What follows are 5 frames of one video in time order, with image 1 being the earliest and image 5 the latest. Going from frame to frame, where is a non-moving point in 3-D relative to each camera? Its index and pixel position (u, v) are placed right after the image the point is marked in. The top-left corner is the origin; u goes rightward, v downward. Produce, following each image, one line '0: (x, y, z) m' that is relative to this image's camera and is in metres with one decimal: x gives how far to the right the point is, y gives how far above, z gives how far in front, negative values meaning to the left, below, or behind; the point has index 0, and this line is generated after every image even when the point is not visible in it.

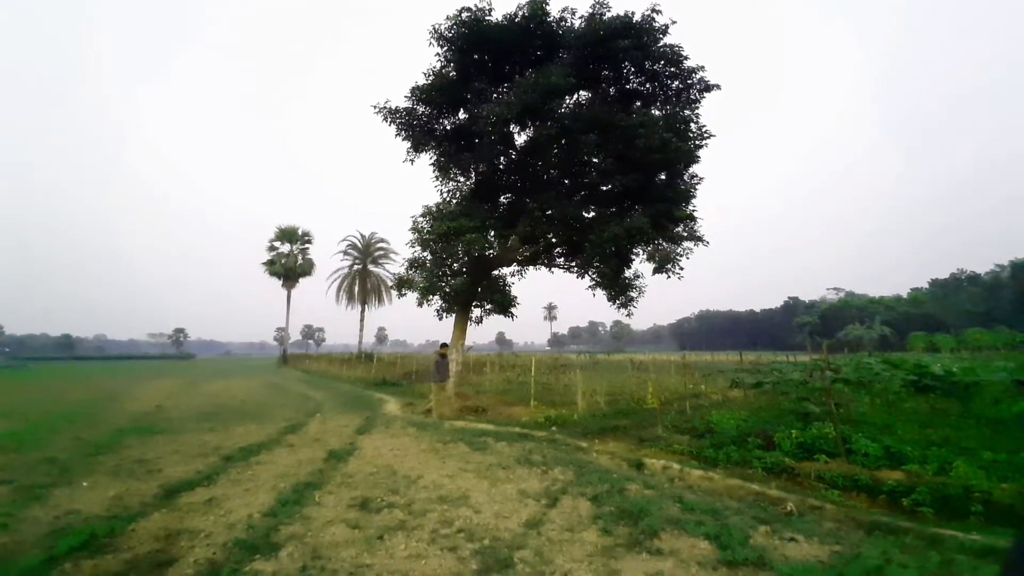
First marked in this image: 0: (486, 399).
0: (-0.7, -2.8, +15.4) m
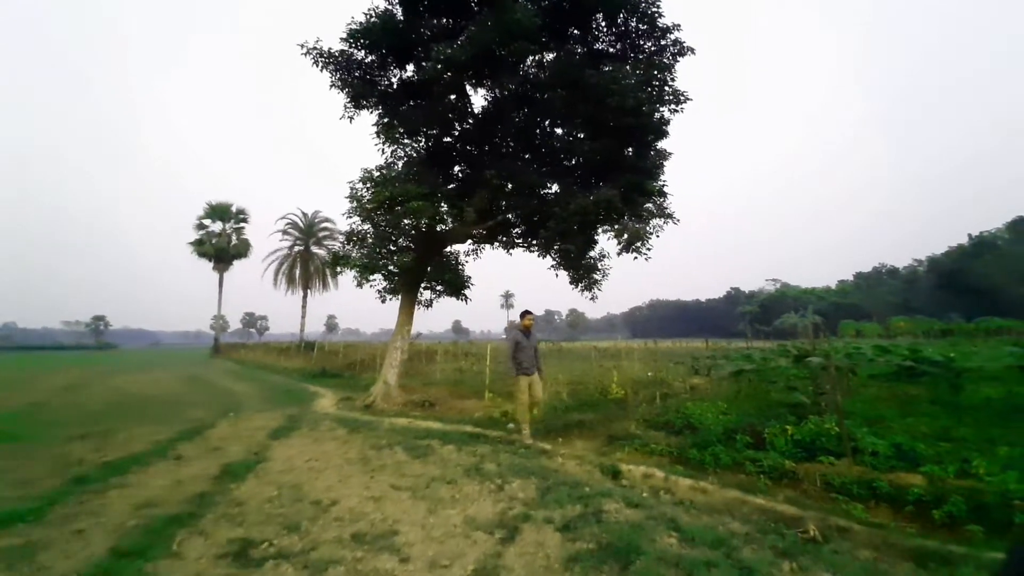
0: (-1.7, -2.3, +13.7) m
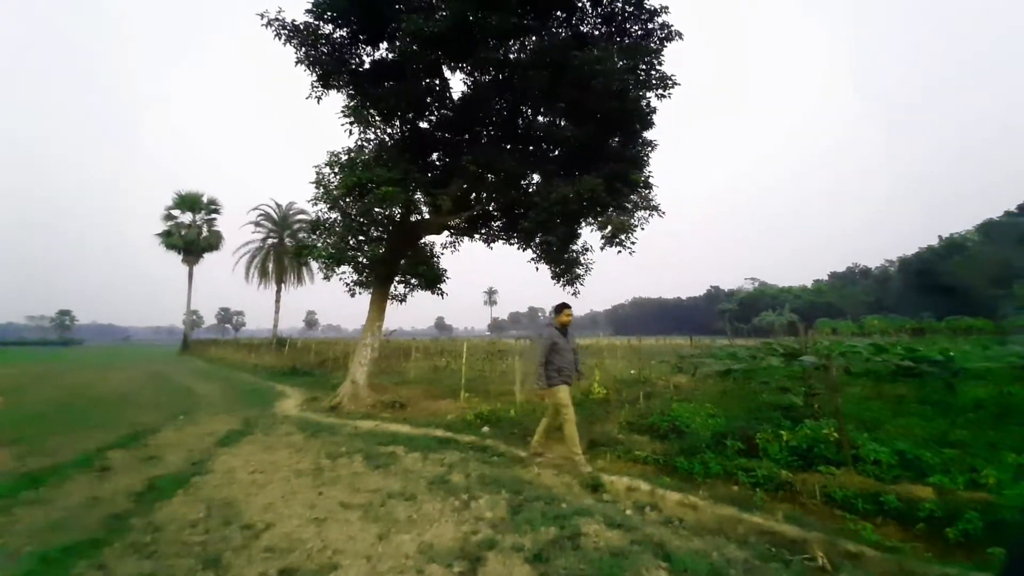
0: (-2.2, -2.2, +12.9) m
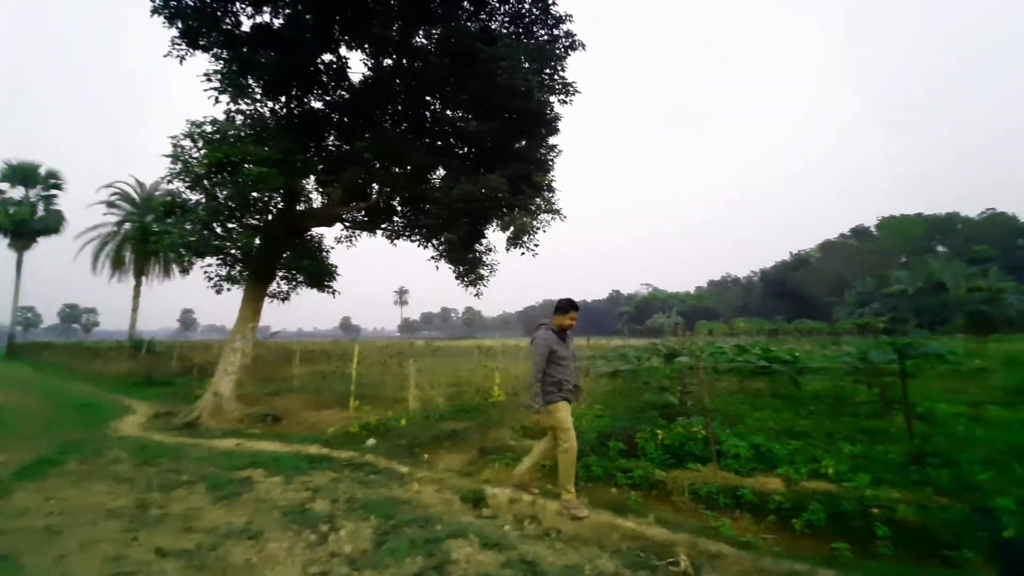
0: (-4.3, -2.2, +12.0) m
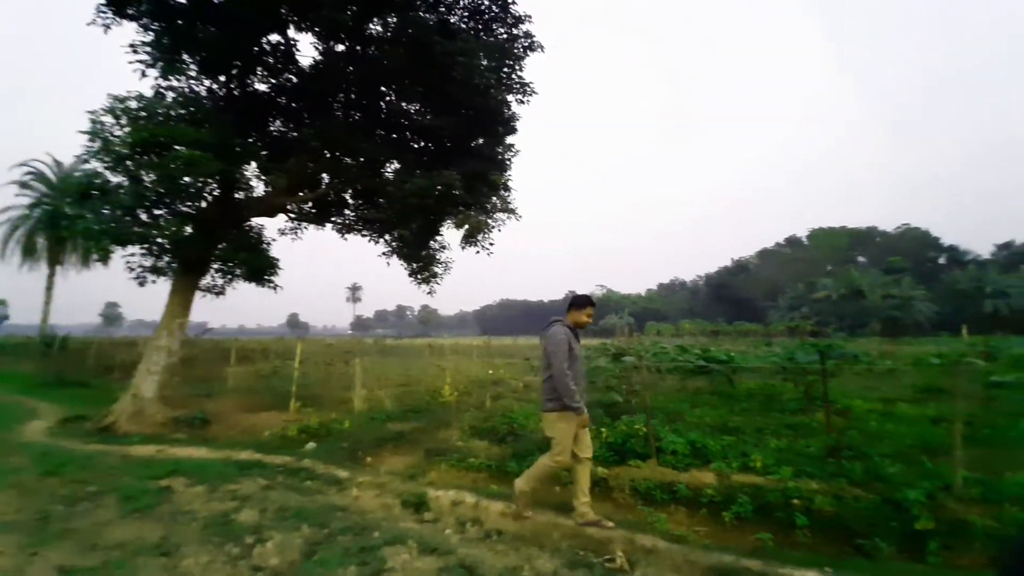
0: (-5.3, -2.1, +11.4) m
